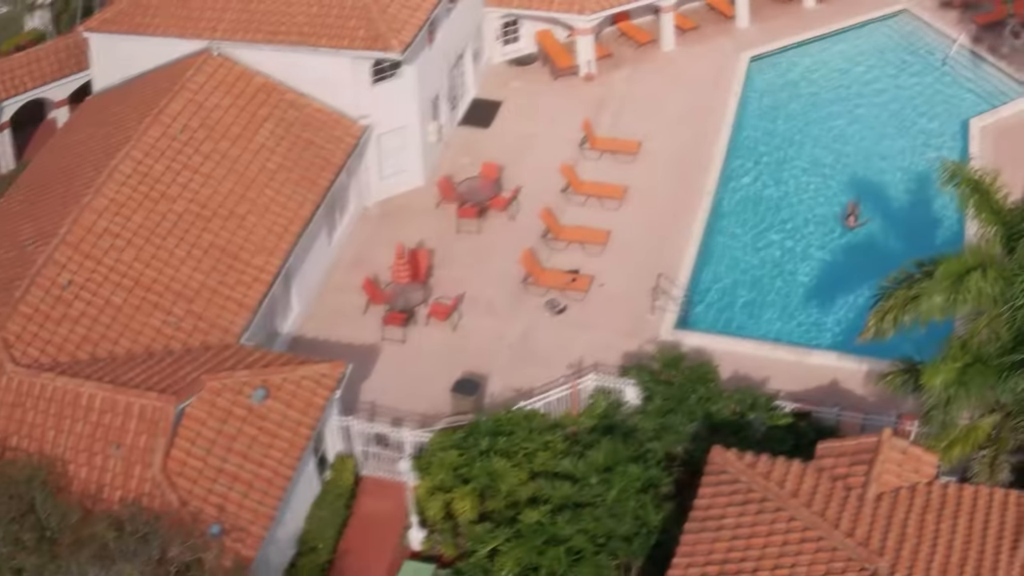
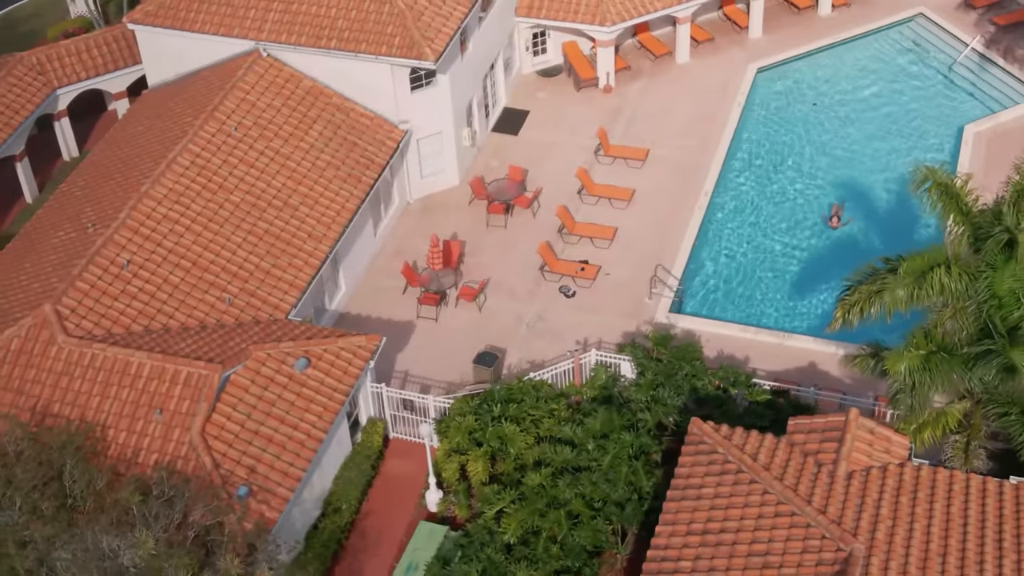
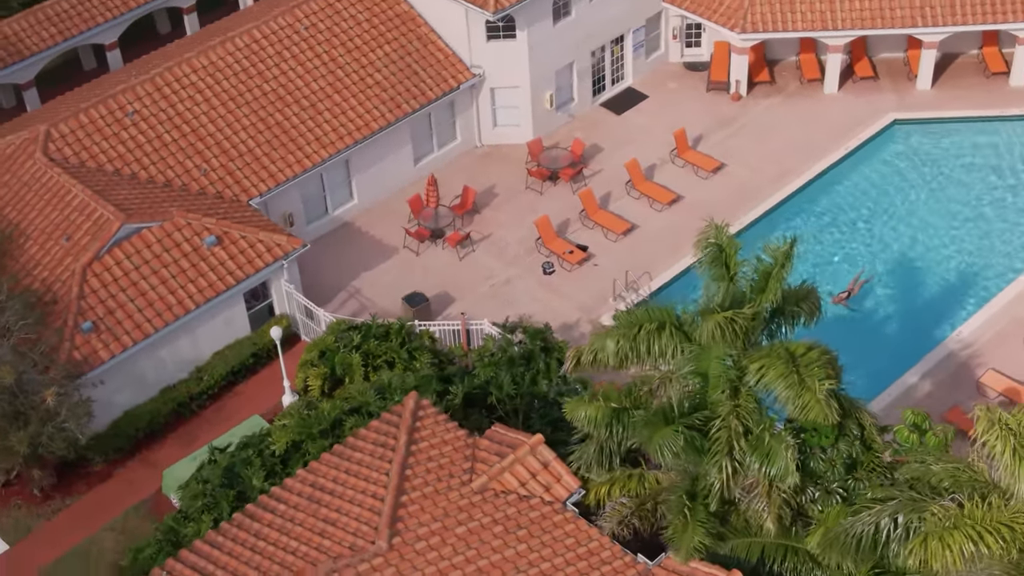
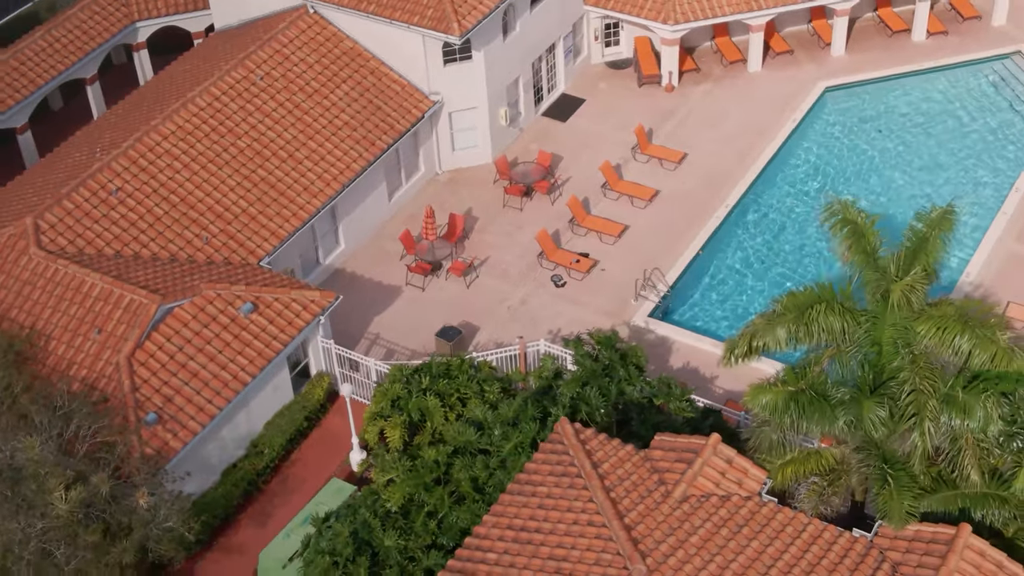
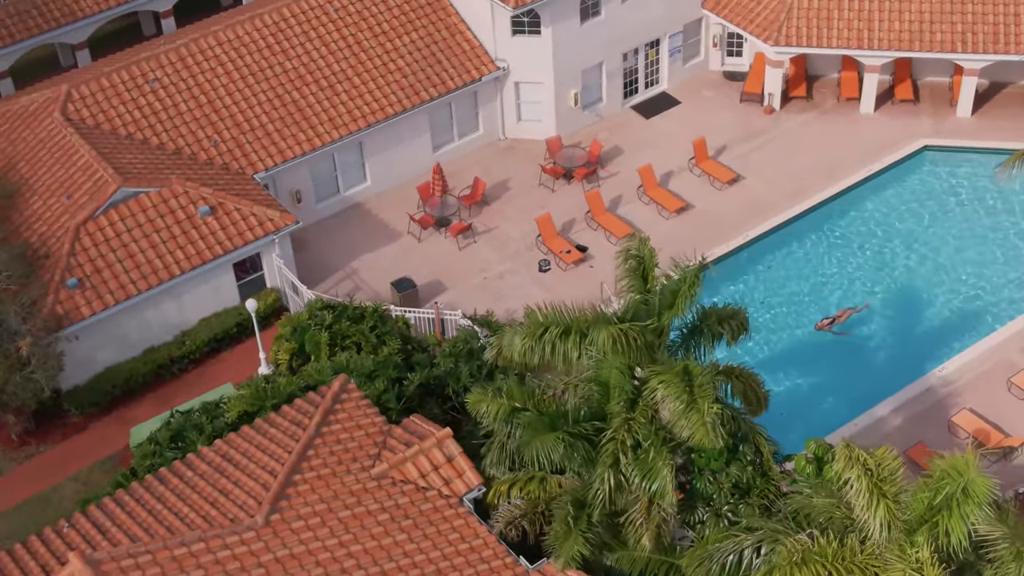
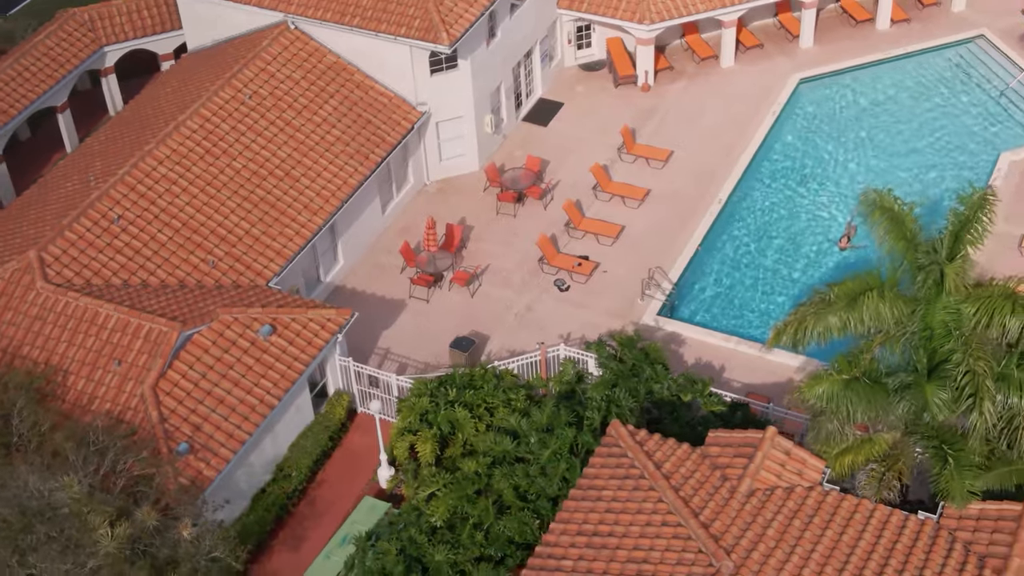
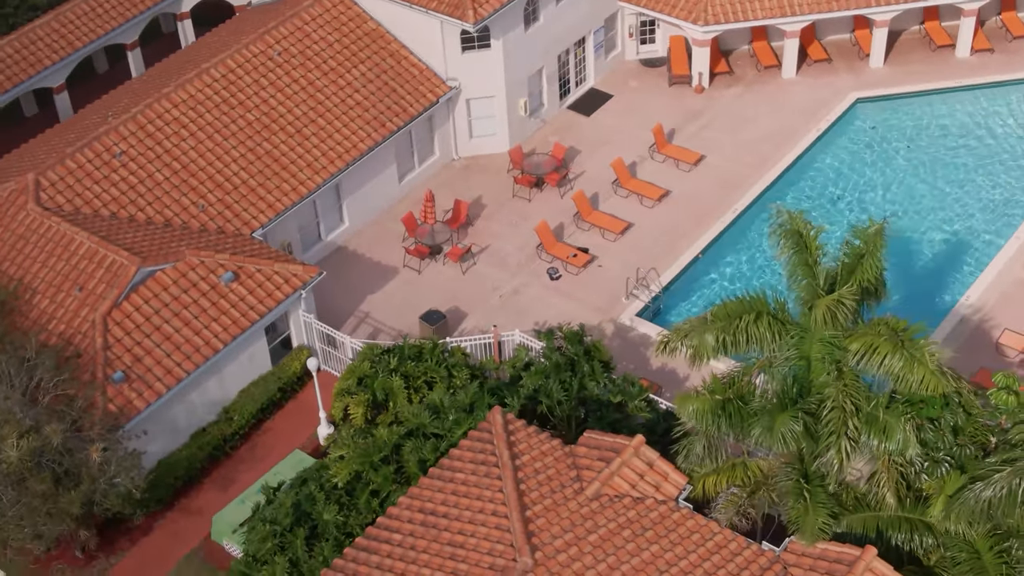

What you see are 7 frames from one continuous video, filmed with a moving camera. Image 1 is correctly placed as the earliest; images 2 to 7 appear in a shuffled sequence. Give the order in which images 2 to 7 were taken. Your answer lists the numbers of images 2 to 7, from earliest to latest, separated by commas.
2, 6, 4, 7, 3, 5
